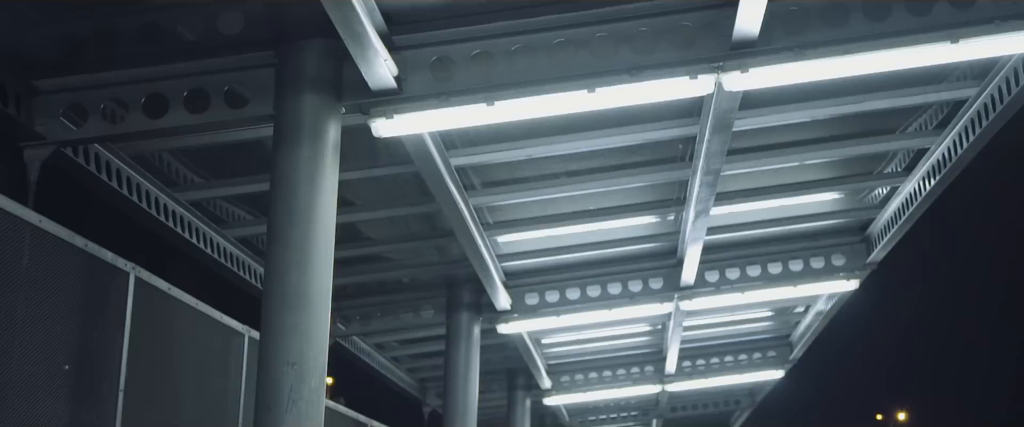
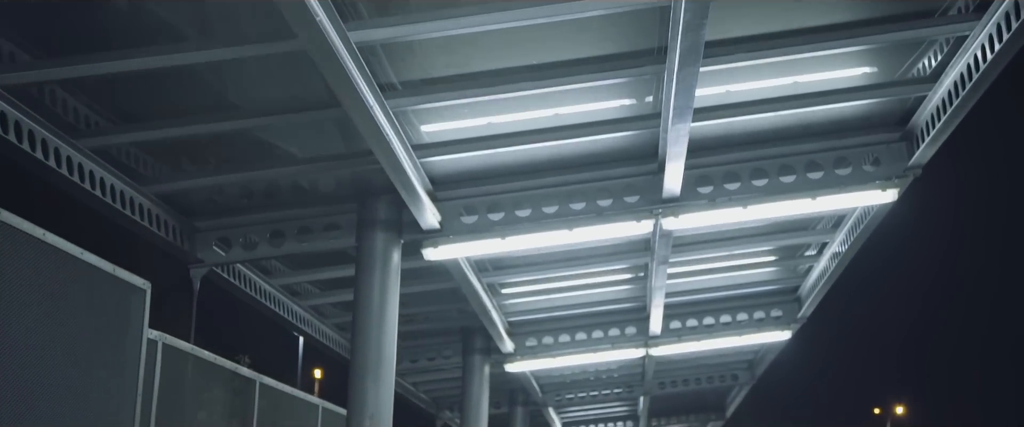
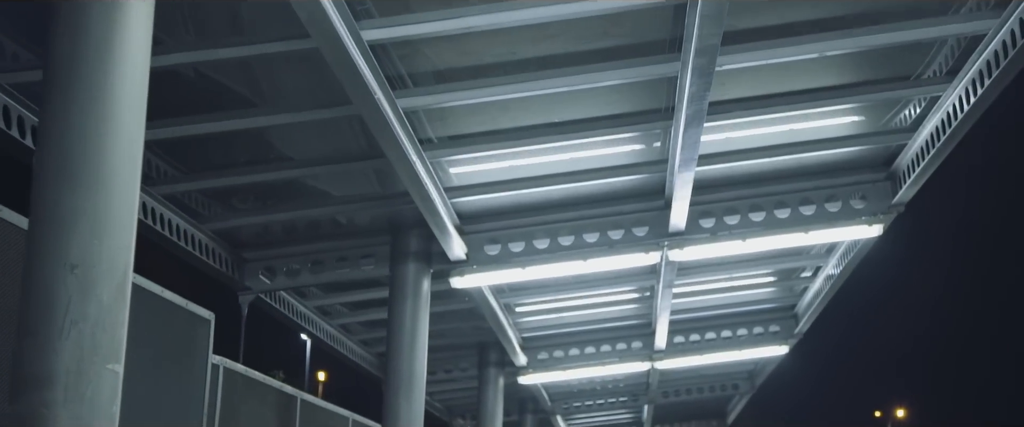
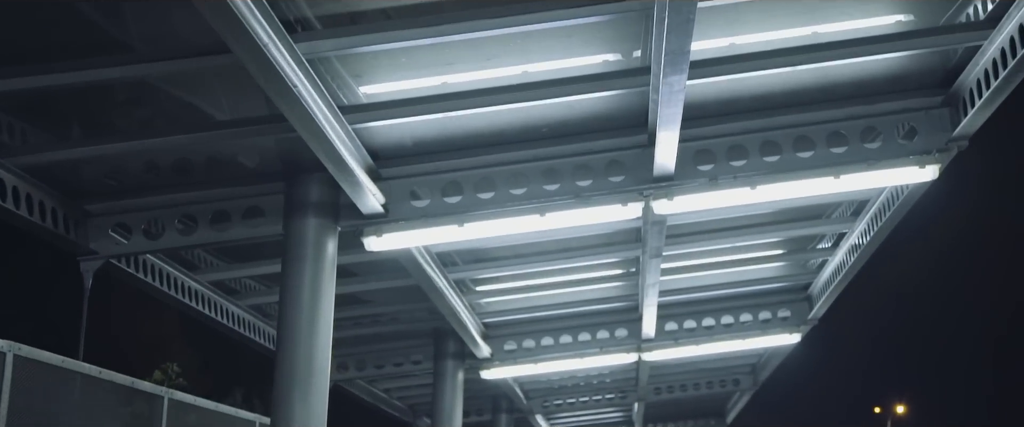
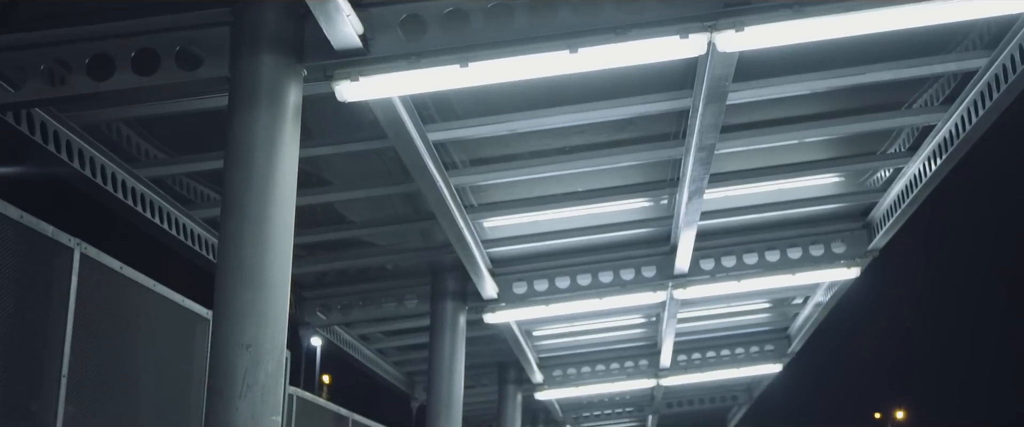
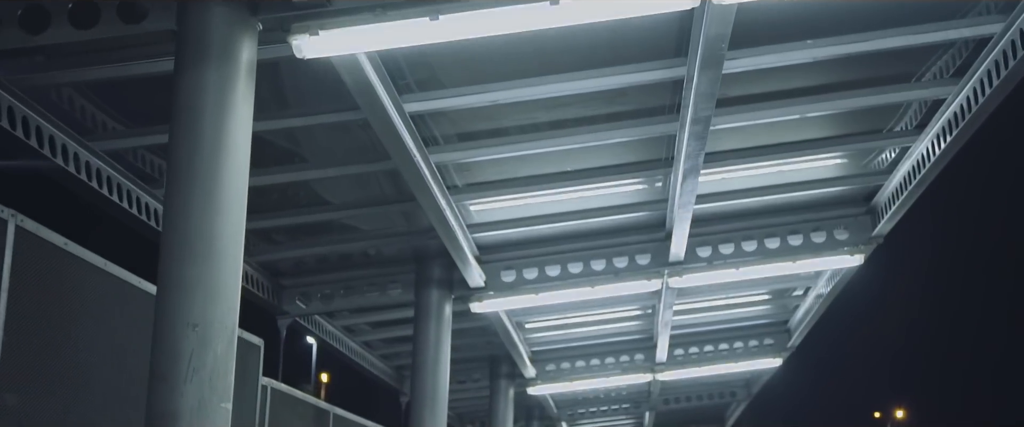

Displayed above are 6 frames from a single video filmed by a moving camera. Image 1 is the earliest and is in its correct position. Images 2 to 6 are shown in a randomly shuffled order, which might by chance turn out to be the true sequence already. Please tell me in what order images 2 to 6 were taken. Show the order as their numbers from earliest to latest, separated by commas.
5, 6, 3, 2, 4
